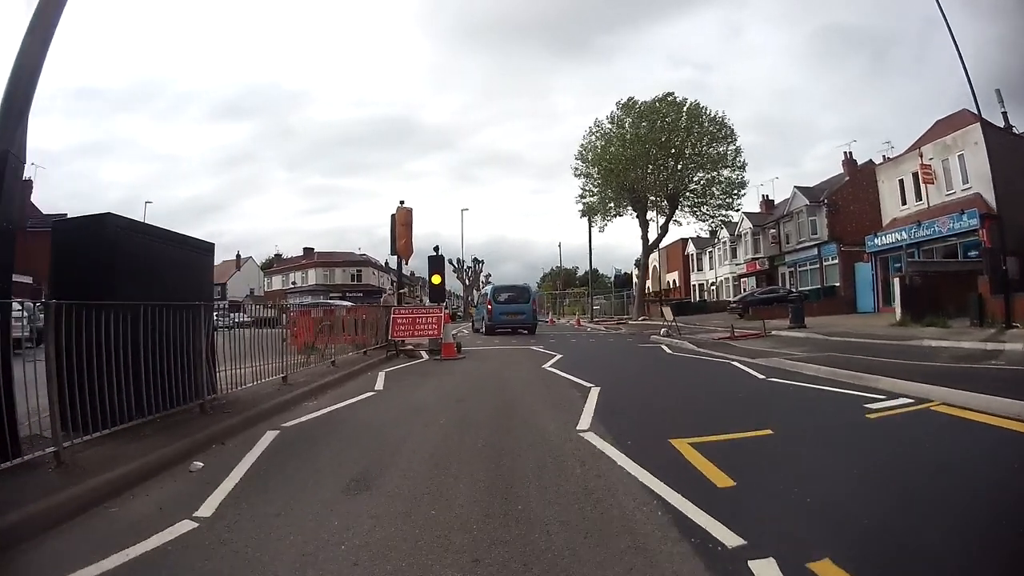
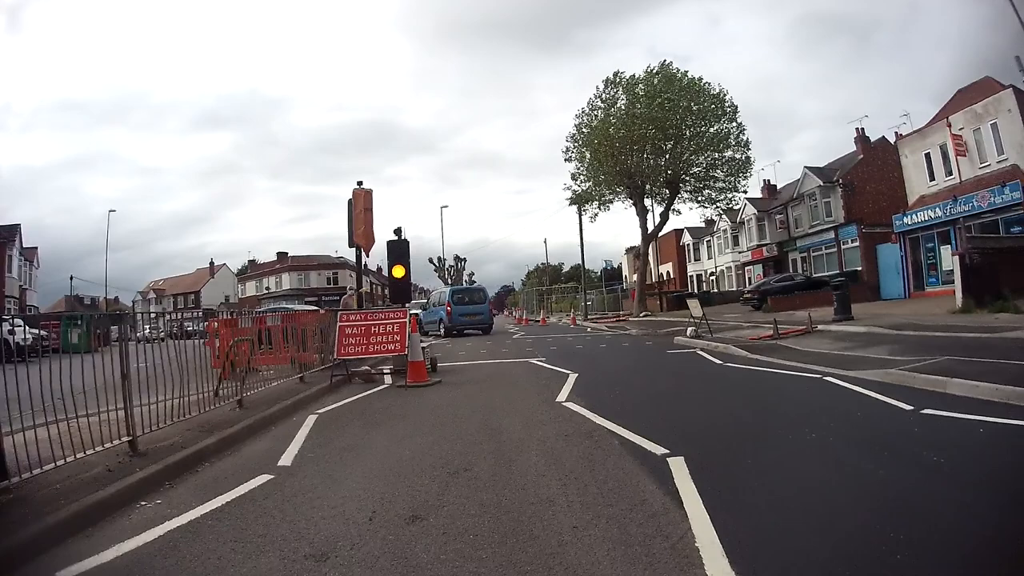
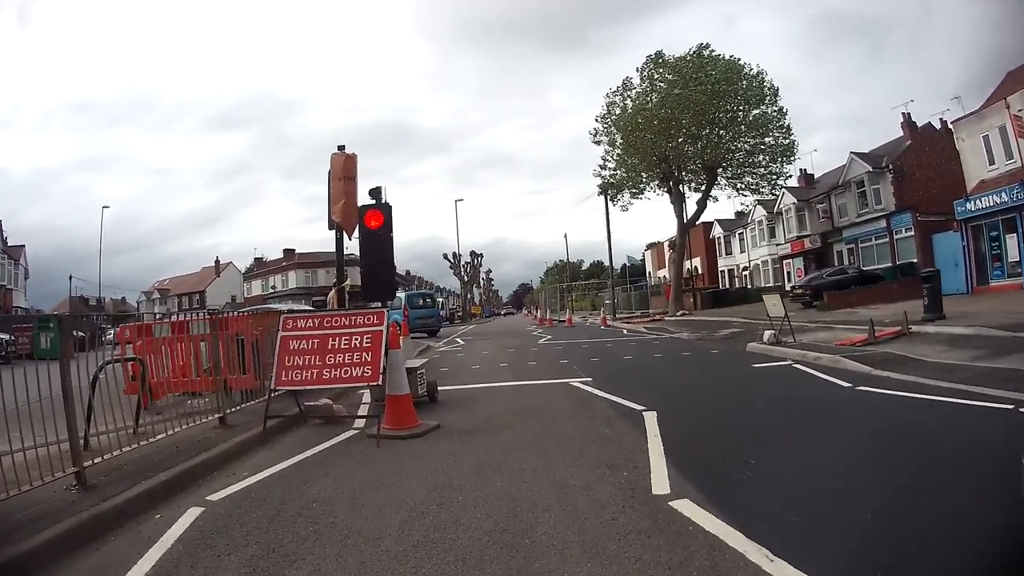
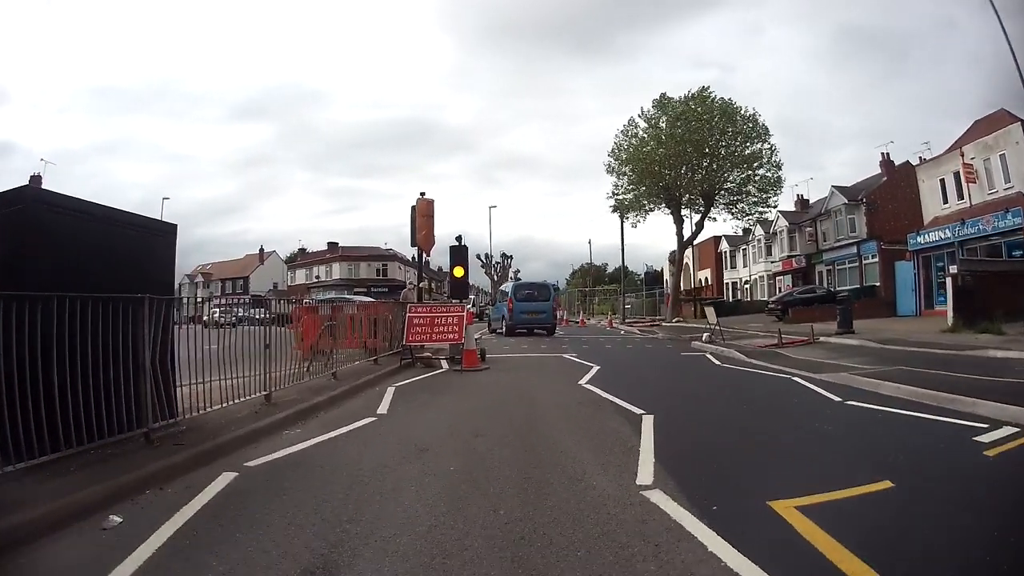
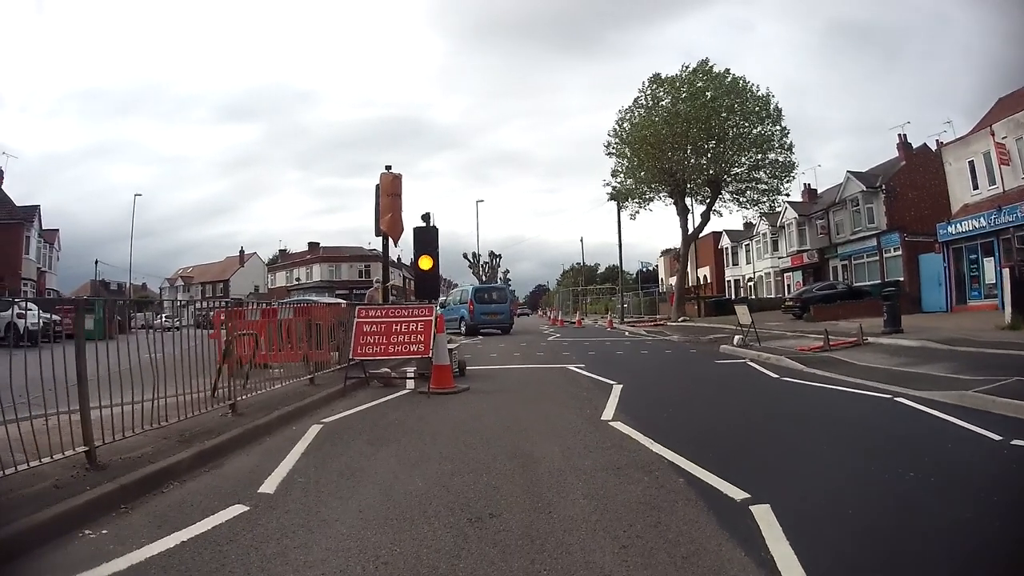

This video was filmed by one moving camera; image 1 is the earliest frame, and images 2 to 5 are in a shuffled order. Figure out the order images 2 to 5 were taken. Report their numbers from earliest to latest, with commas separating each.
4, 2, 5, 3
